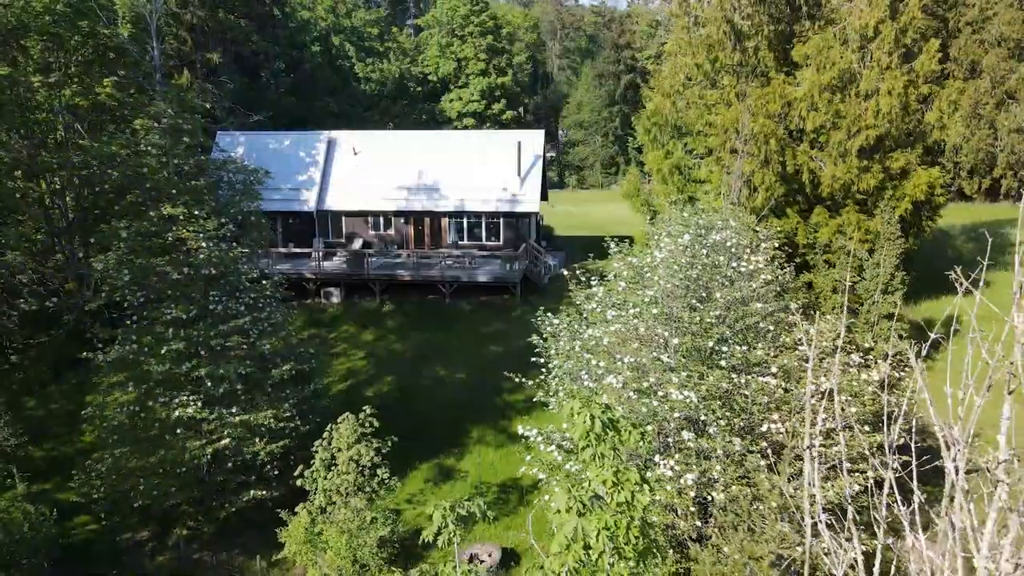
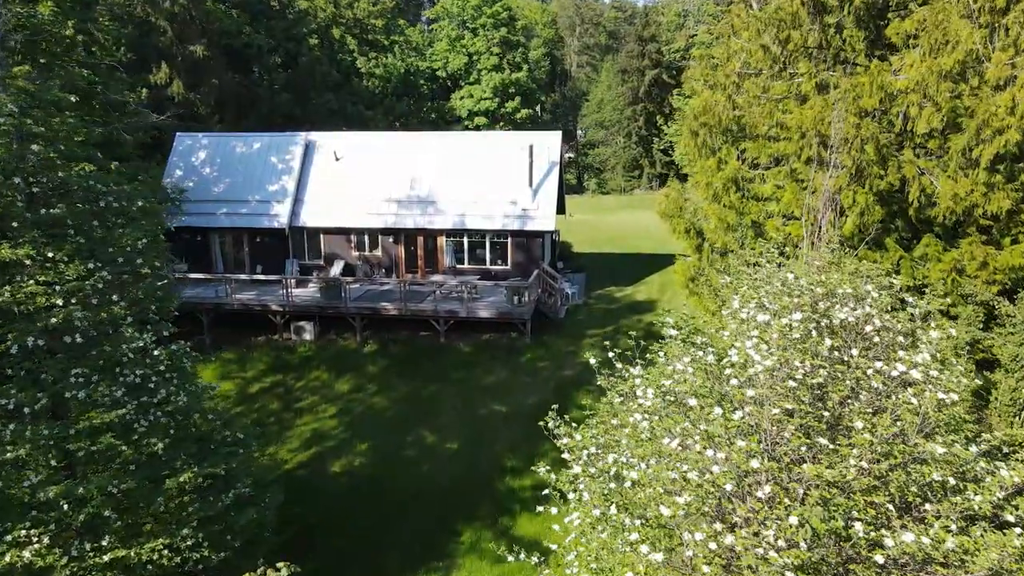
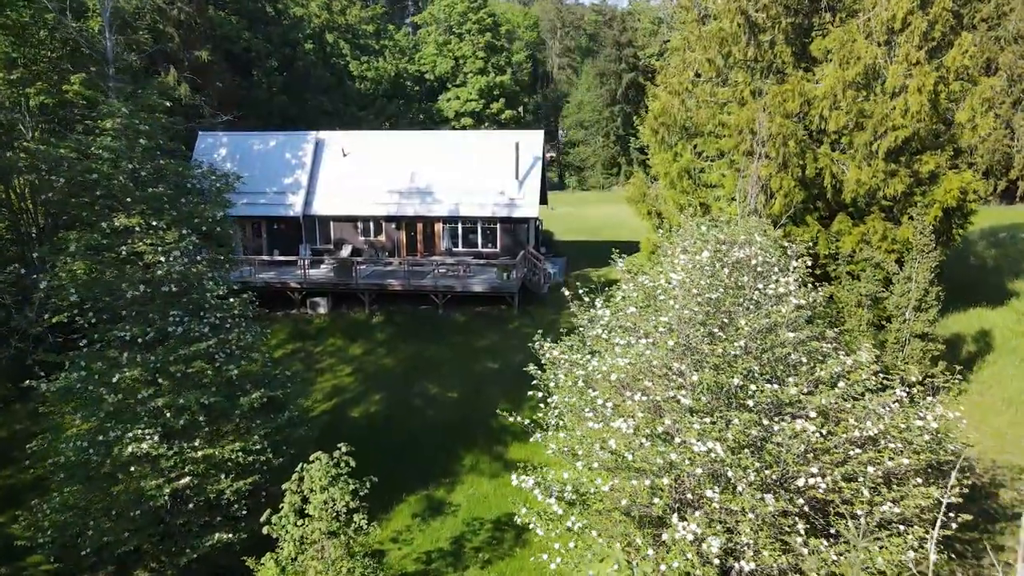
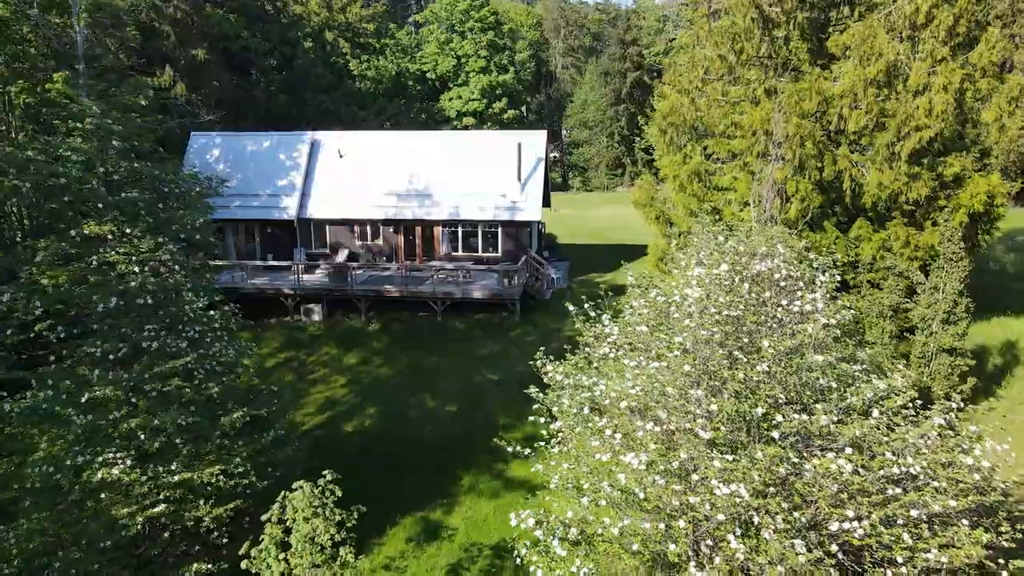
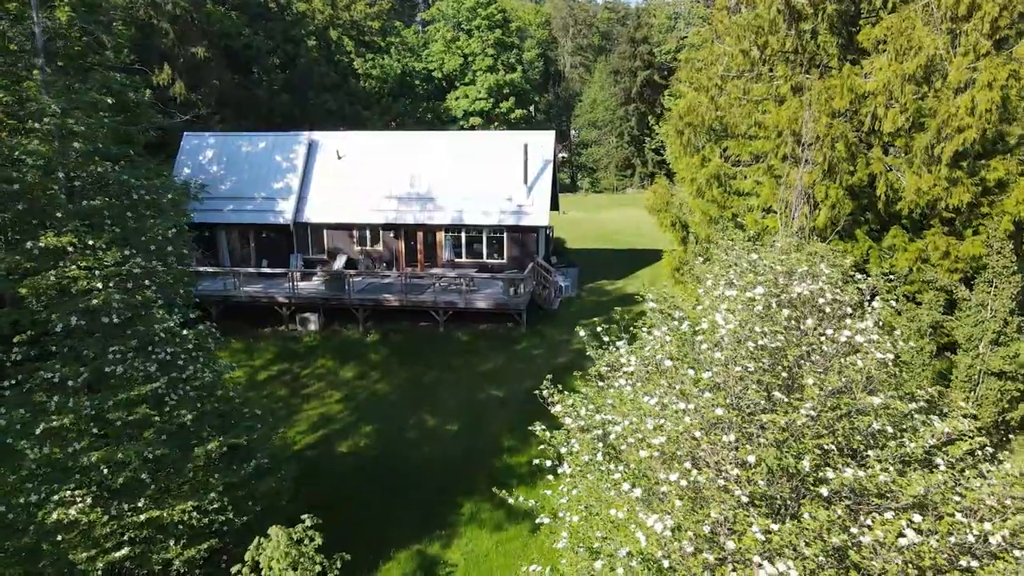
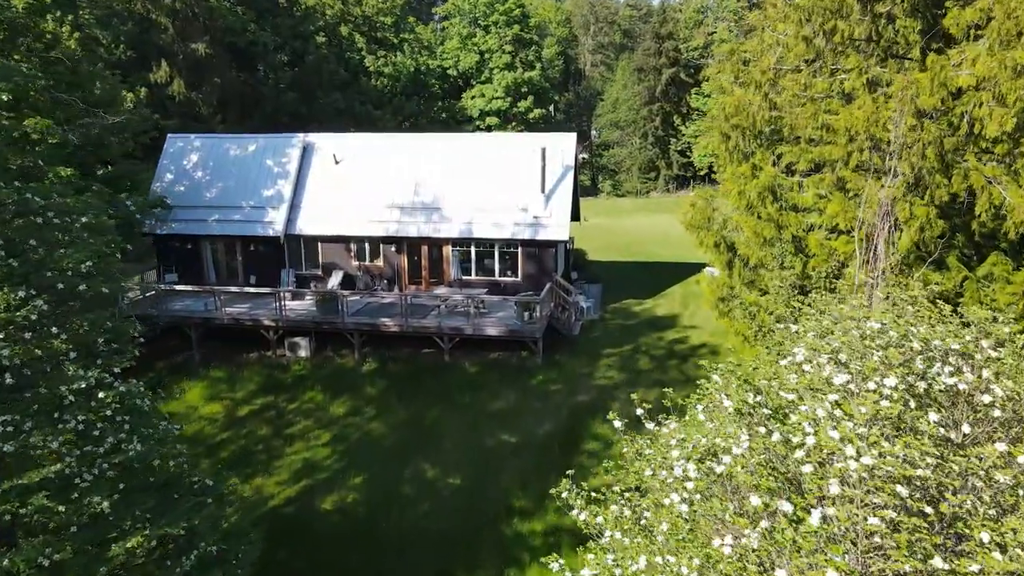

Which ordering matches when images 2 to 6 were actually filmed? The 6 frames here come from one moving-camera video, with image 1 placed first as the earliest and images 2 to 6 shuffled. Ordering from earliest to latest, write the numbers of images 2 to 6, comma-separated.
3, 4, 5, 2, 6
